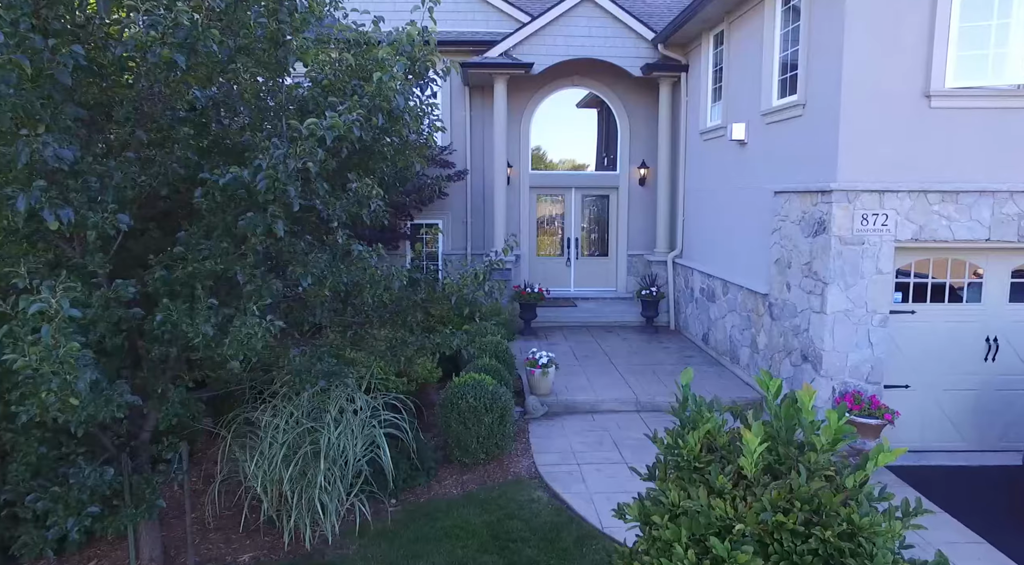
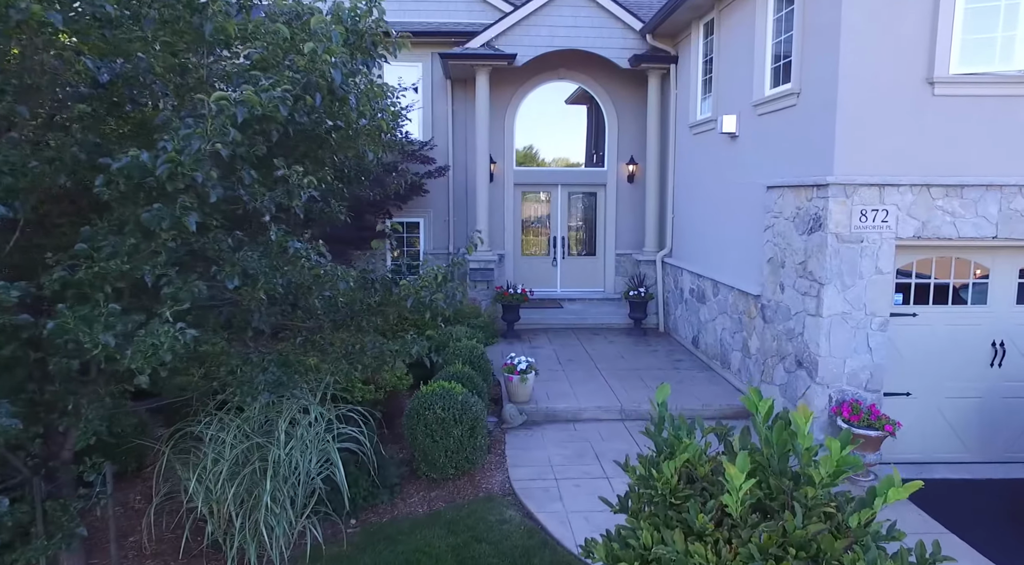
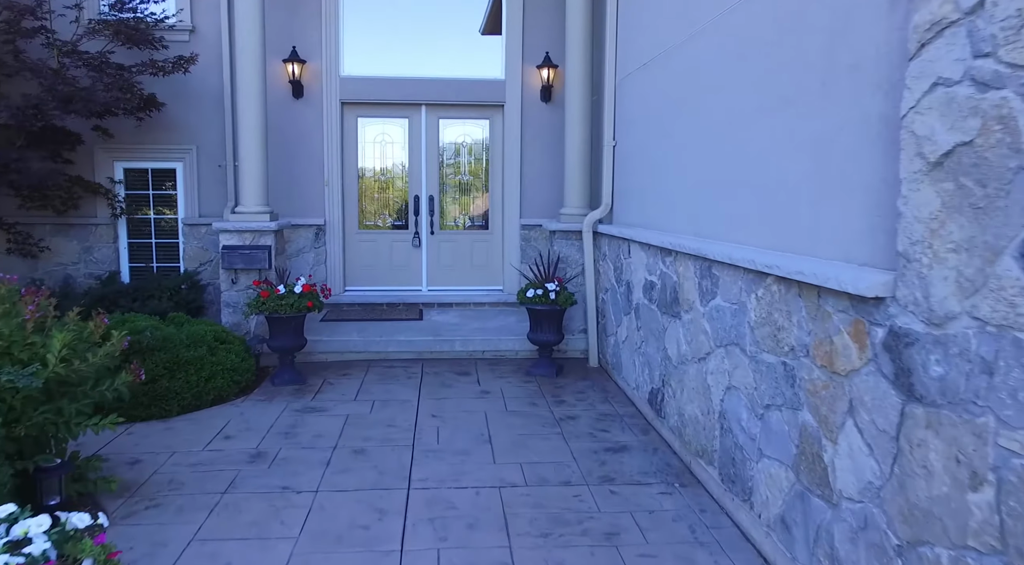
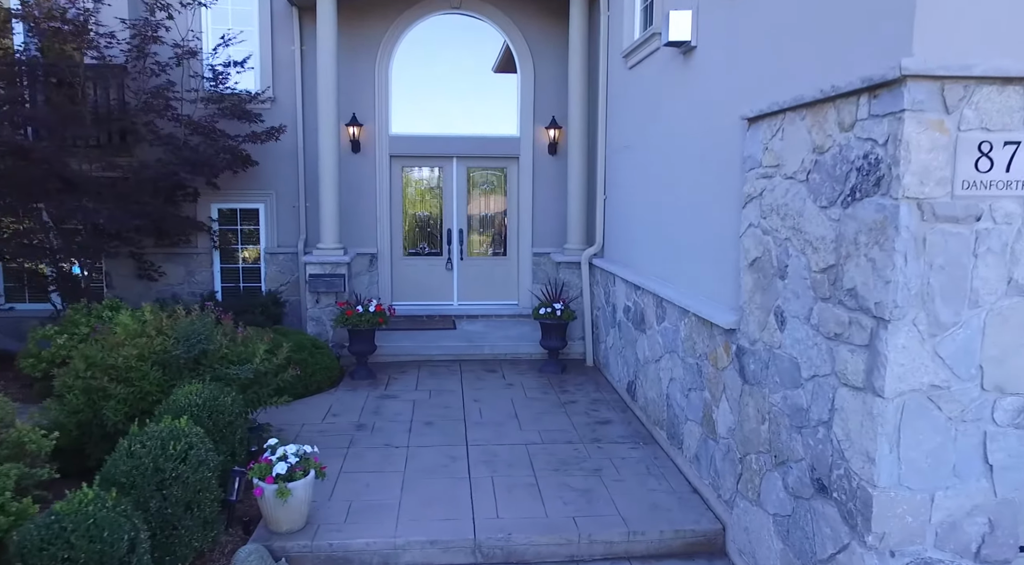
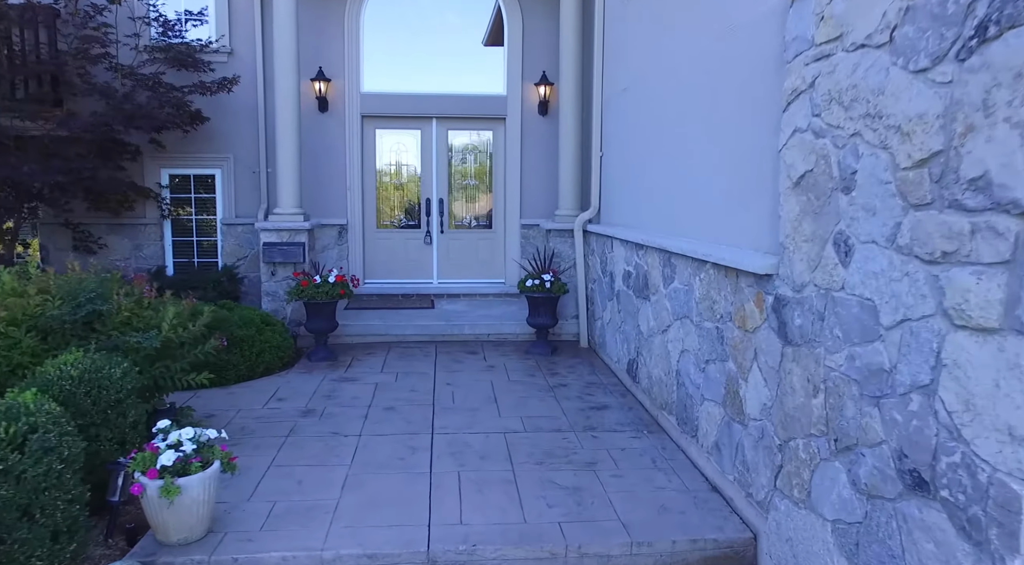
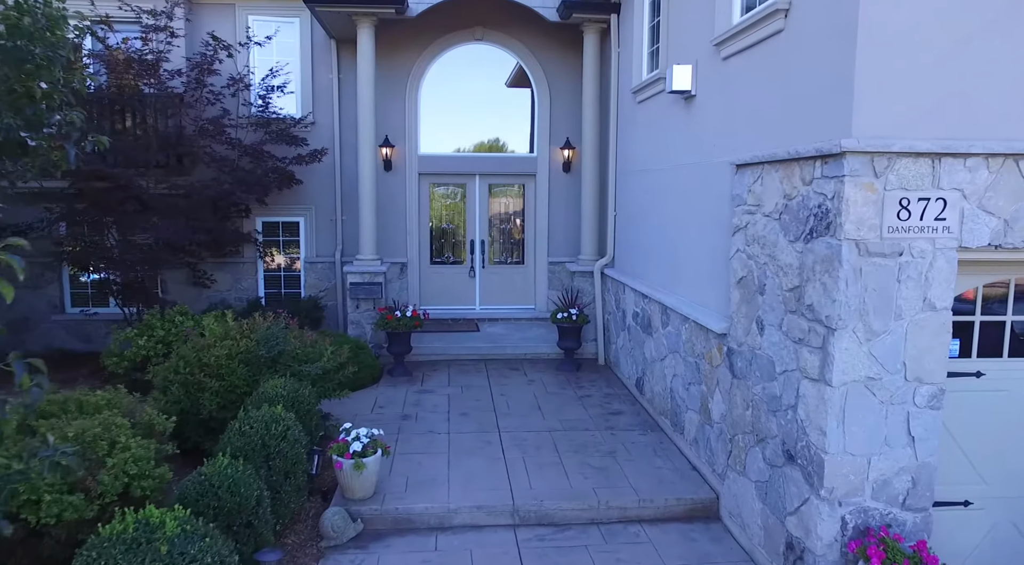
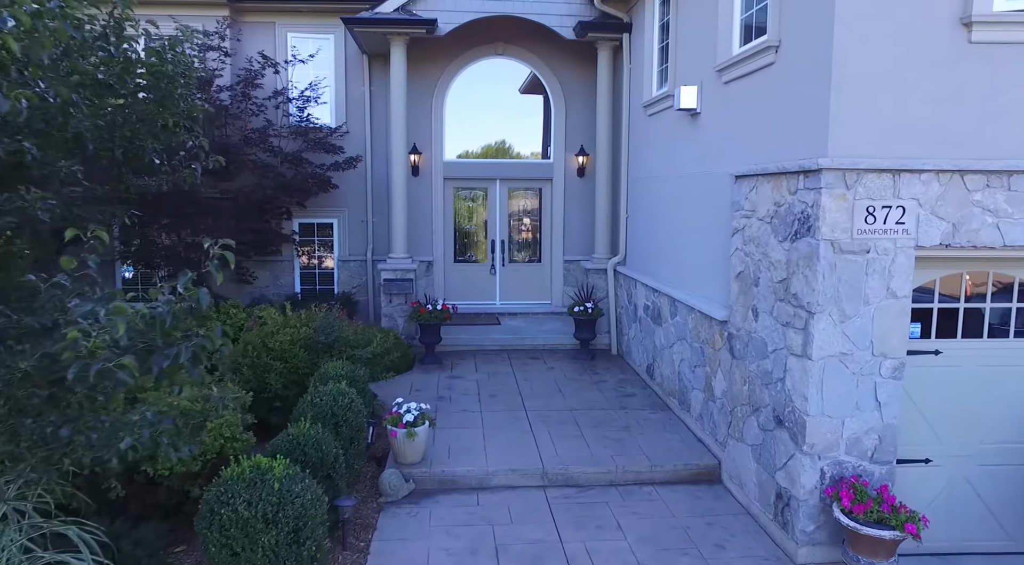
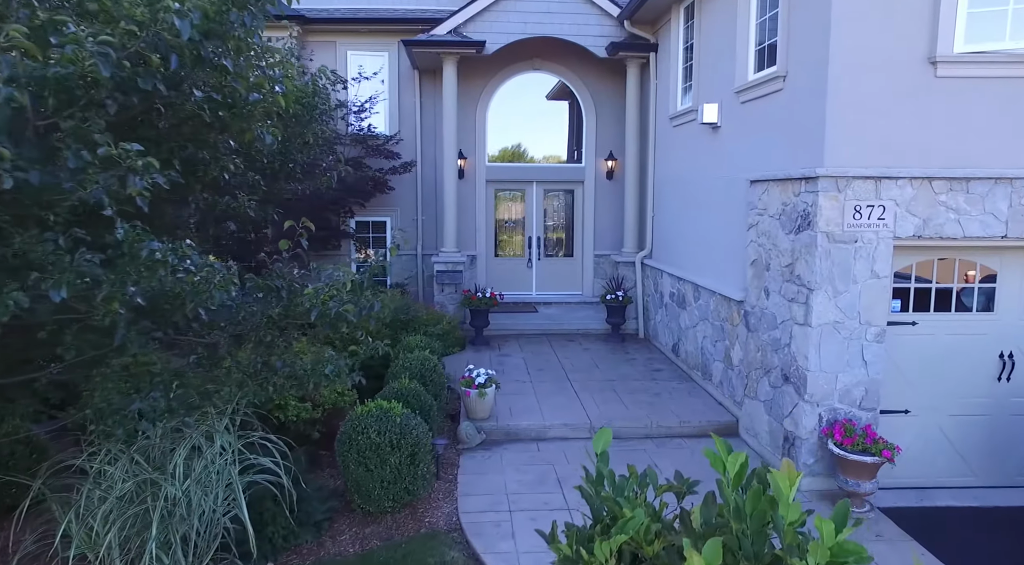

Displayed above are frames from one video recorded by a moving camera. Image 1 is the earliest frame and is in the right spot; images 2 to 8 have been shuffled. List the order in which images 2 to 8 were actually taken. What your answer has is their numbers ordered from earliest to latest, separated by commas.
2, 8, 7, 6, 4, 5, 3
